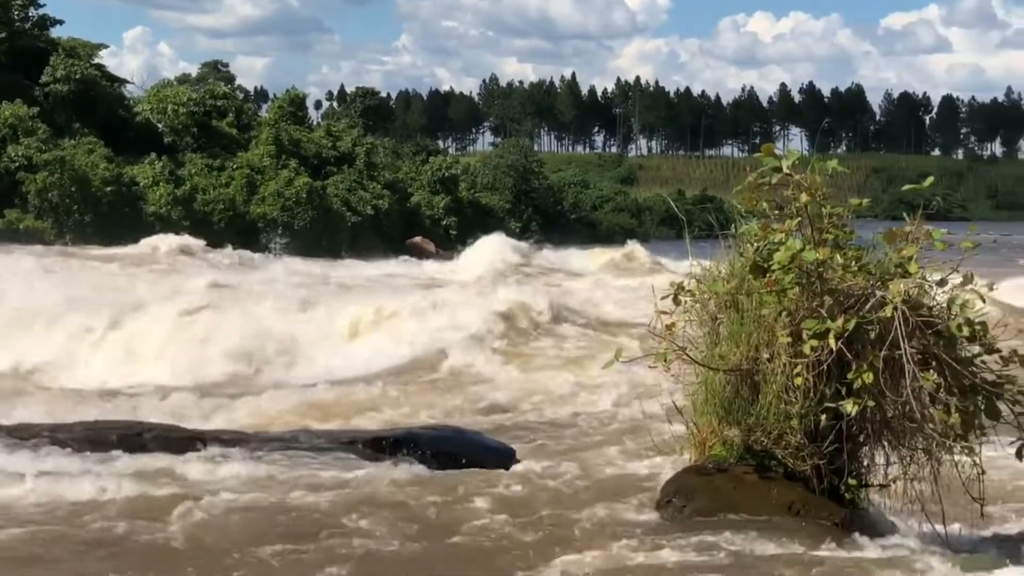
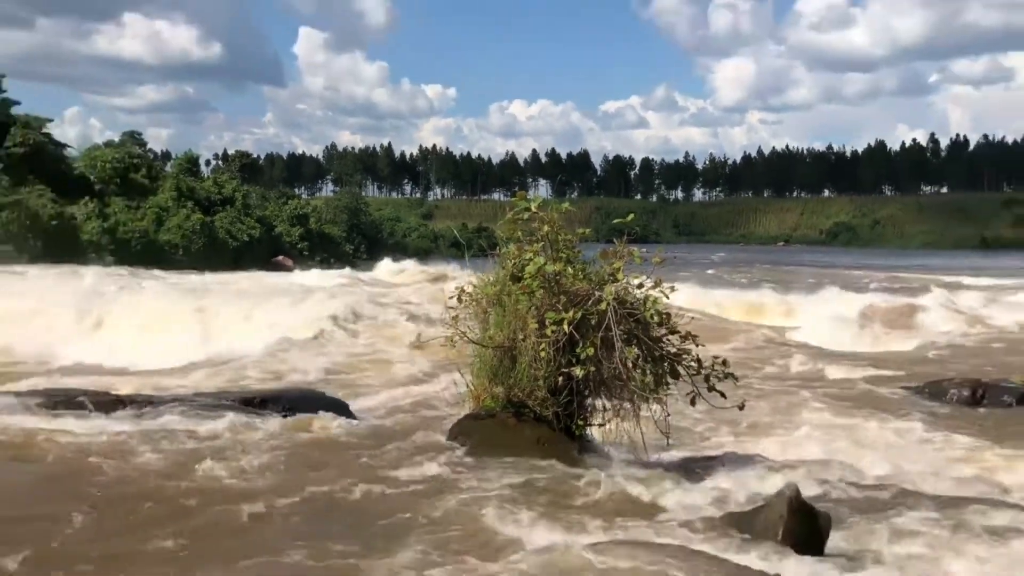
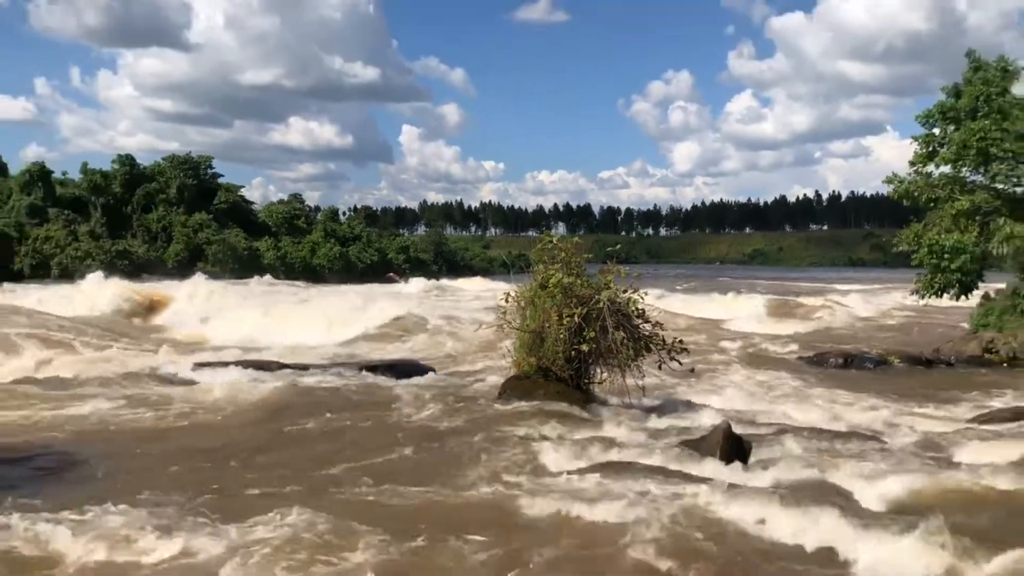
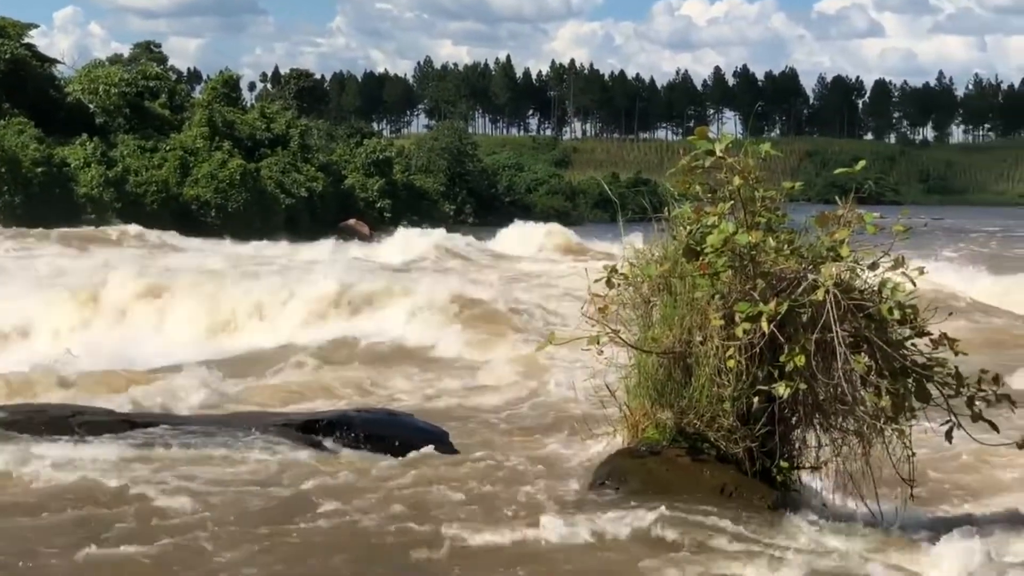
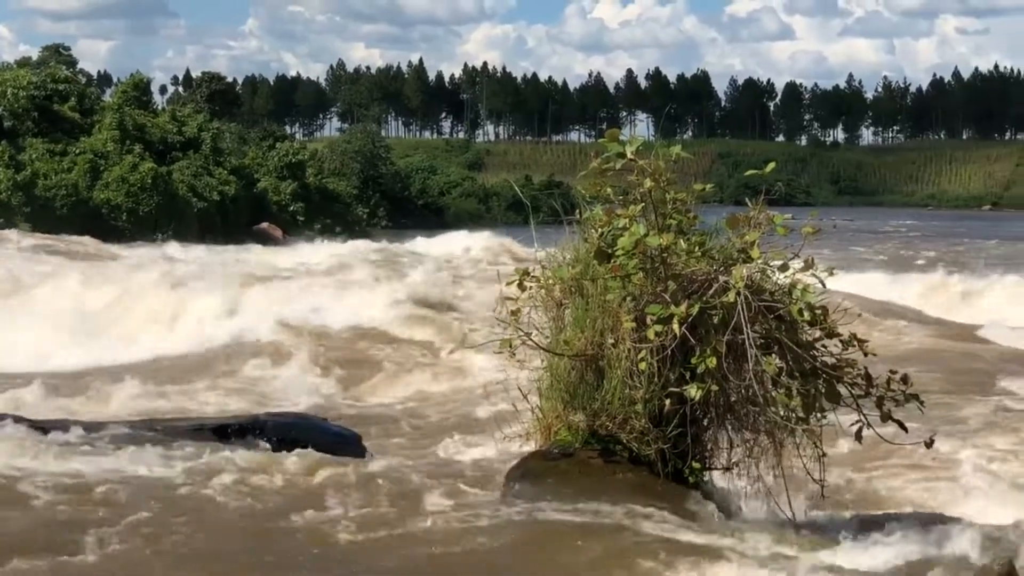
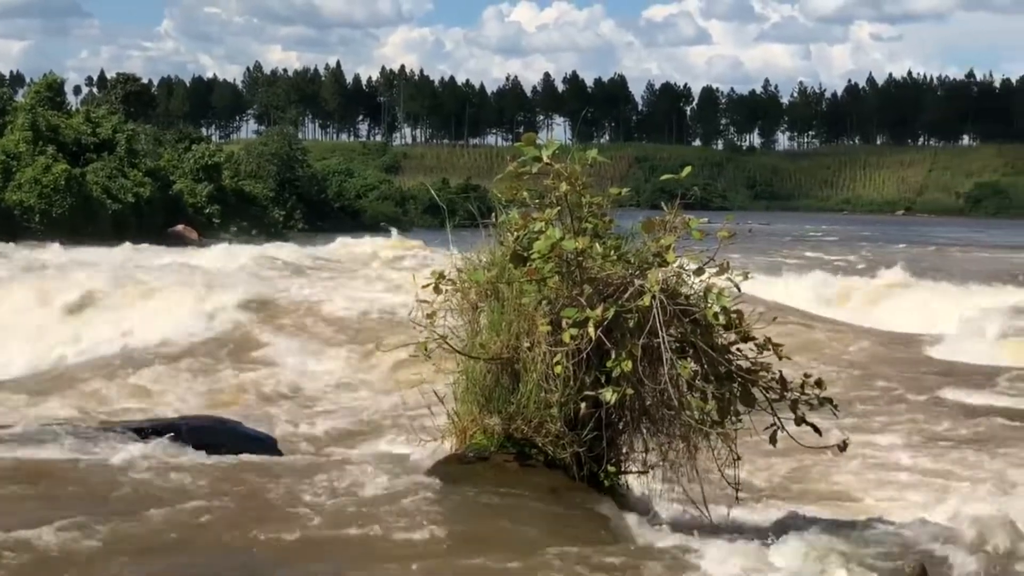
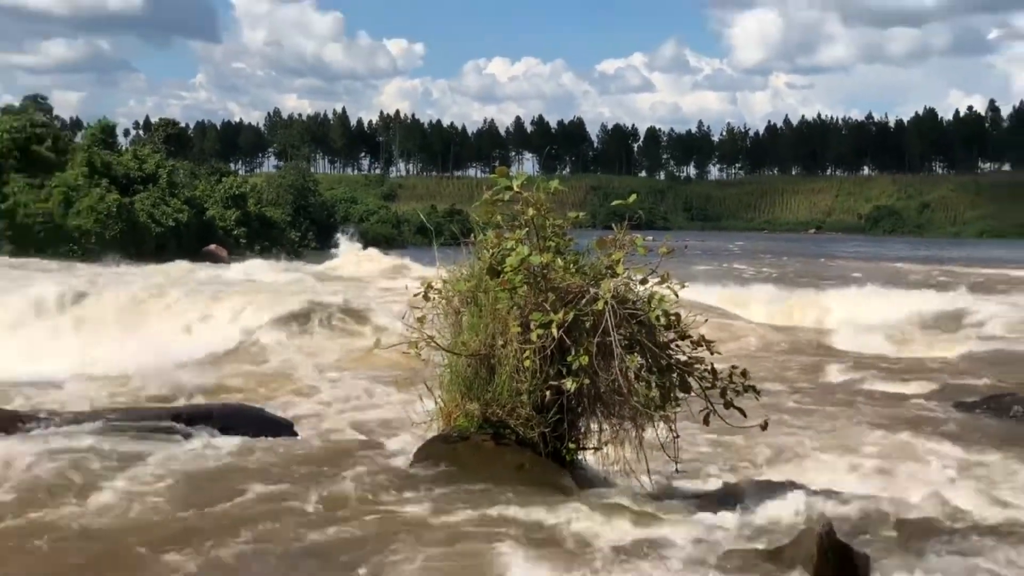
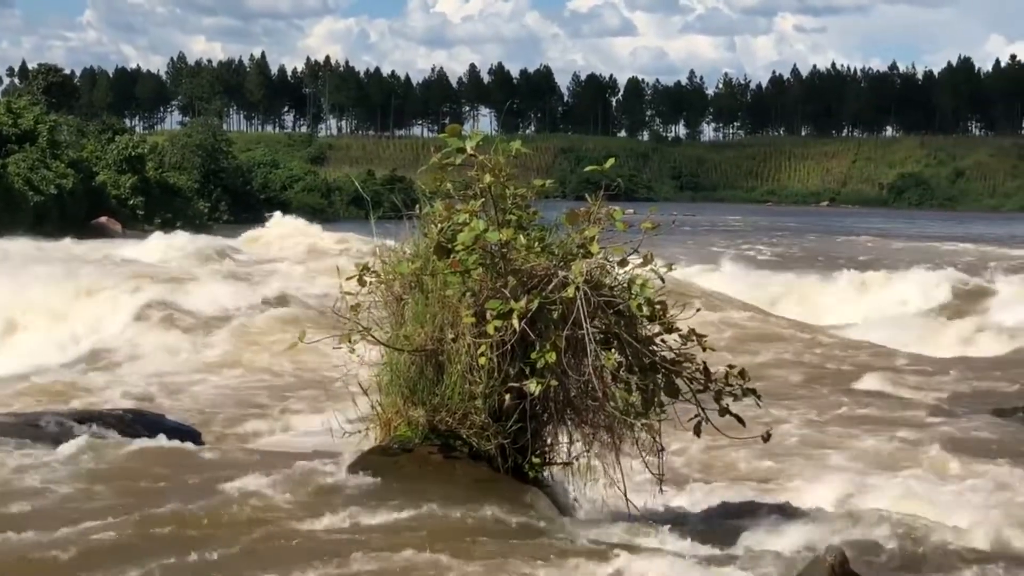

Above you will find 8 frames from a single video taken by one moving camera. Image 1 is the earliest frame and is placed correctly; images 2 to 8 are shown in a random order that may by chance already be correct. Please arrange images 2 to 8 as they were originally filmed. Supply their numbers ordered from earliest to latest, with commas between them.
4, 5, 6, 8, 7, 2, 3
